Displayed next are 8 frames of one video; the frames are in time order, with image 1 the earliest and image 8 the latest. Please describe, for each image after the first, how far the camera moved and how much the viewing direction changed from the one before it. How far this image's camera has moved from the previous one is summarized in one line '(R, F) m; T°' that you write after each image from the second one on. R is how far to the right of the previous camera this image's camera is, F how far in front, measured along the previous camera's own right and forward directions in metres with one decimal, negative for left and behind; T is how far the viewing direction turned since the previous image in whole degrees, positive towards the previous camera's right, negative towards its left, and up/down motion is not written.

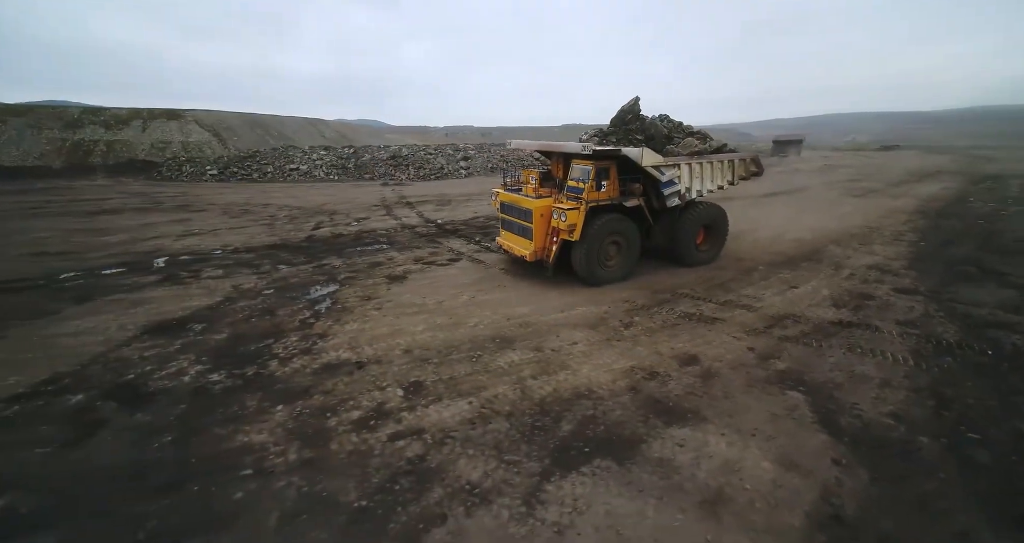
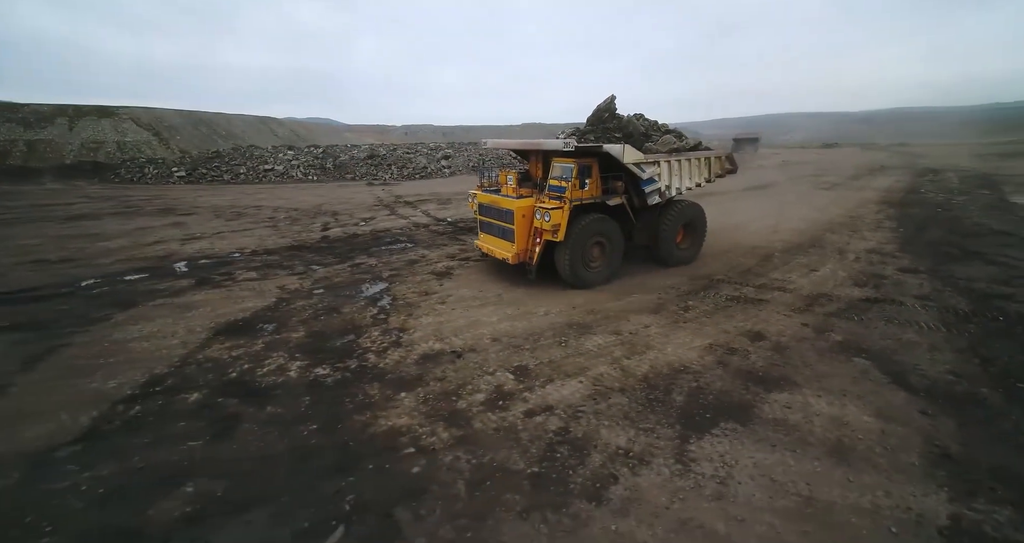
(-1.3, -0.2) m; +4°
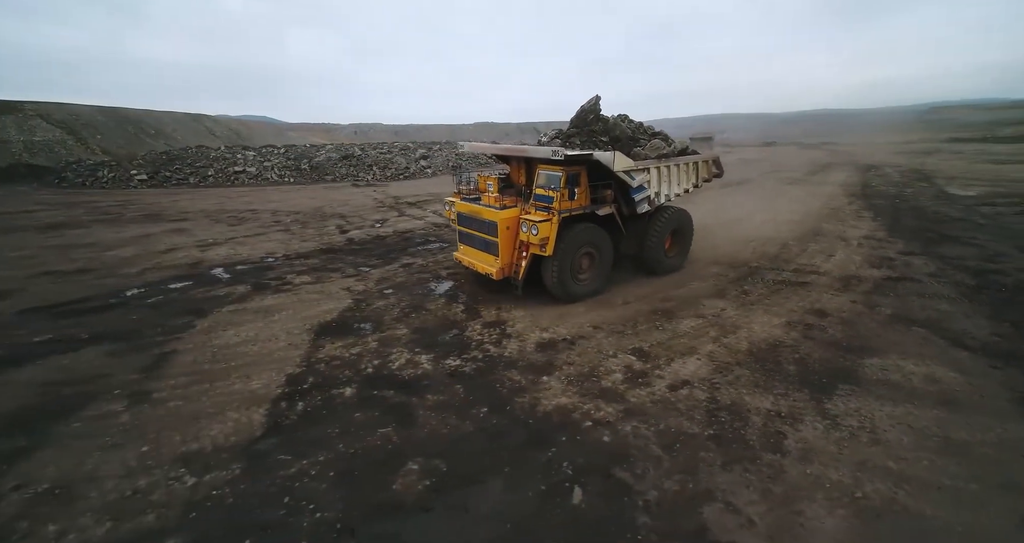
(-1.6, -0.2) m; +5°
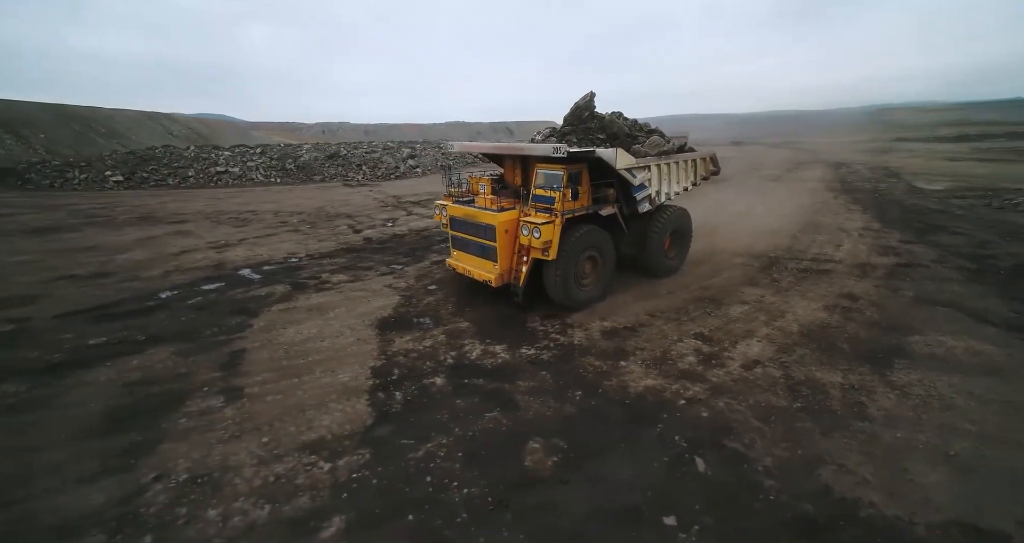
(-1.0, -0.1) m; +3°
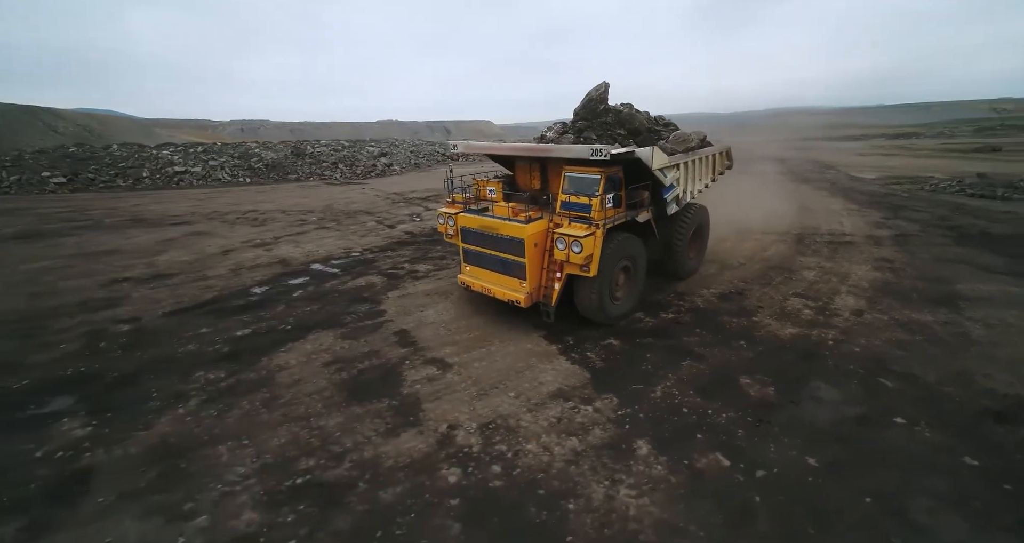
(-2.2, -0.3) m; +6°
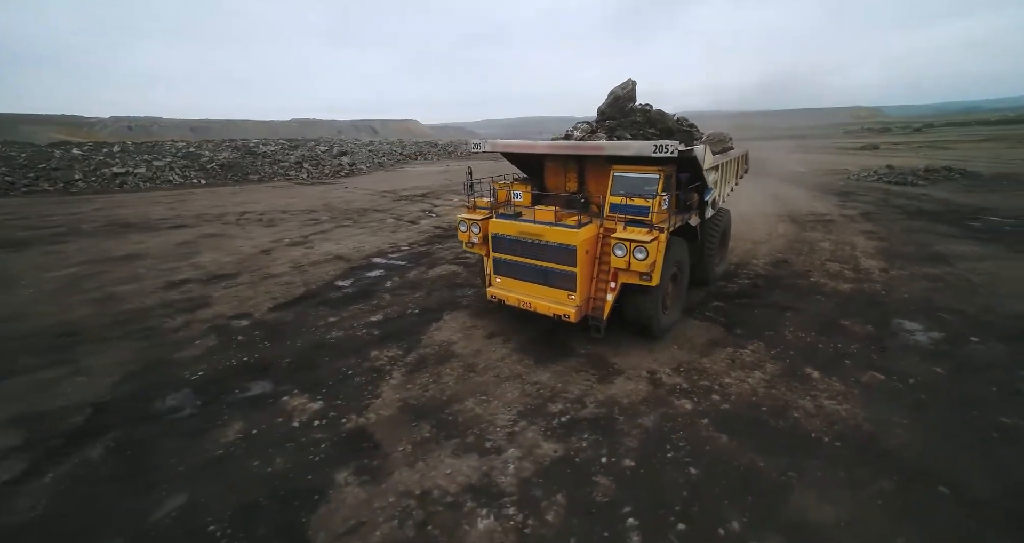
(-2.1, -0.4) m; +7°
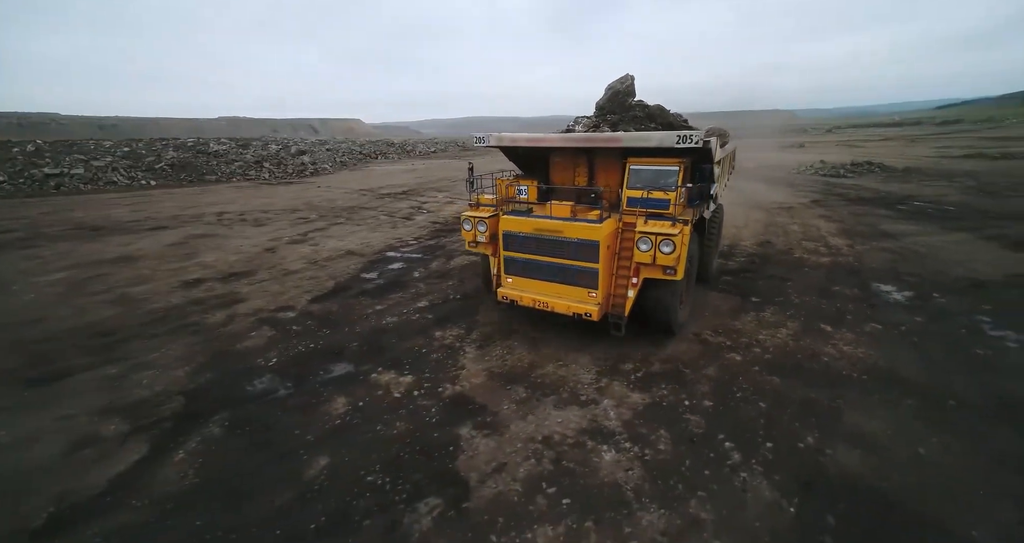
(-1.0, -0.3) m; +6°
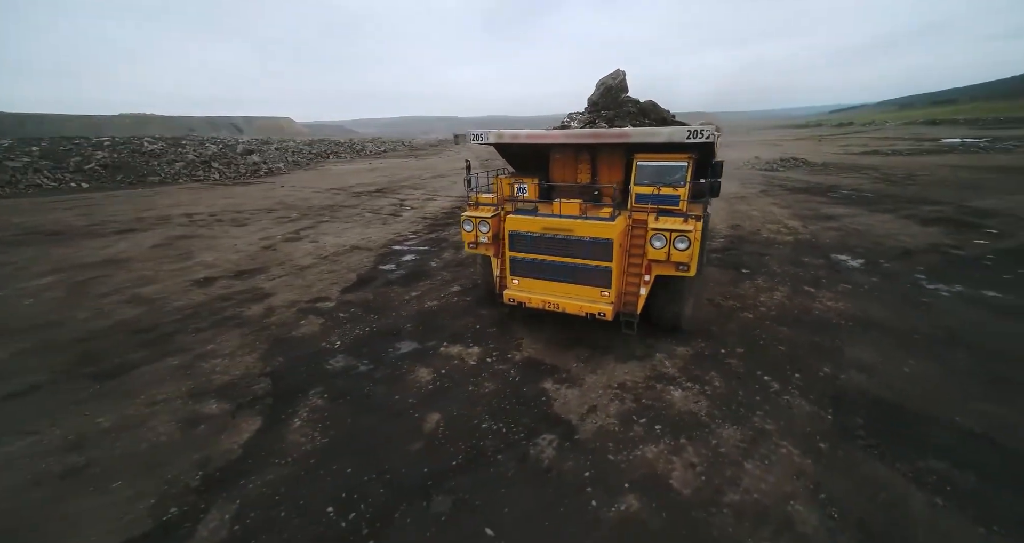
(-1.0, -0.4) m; +7°
